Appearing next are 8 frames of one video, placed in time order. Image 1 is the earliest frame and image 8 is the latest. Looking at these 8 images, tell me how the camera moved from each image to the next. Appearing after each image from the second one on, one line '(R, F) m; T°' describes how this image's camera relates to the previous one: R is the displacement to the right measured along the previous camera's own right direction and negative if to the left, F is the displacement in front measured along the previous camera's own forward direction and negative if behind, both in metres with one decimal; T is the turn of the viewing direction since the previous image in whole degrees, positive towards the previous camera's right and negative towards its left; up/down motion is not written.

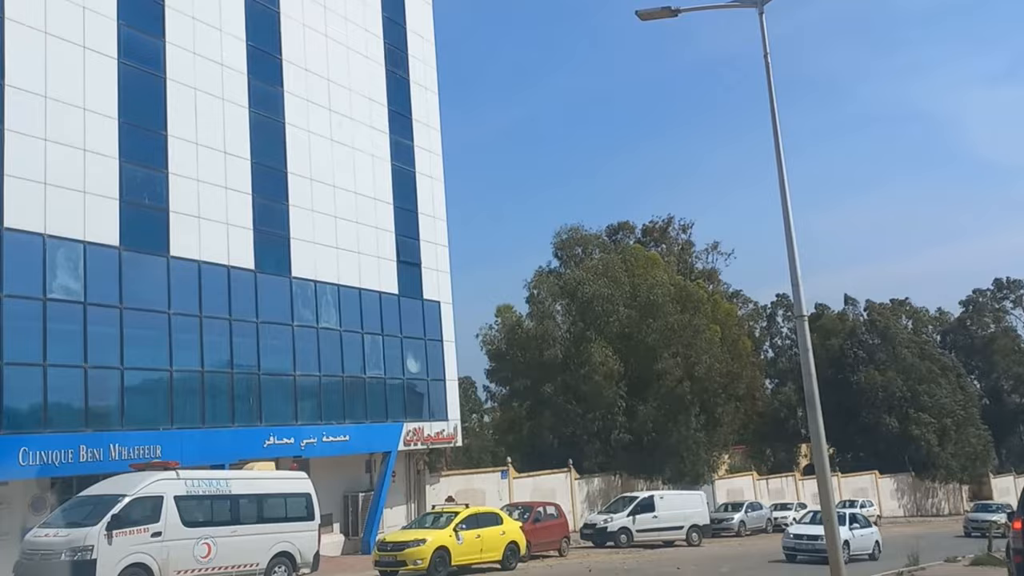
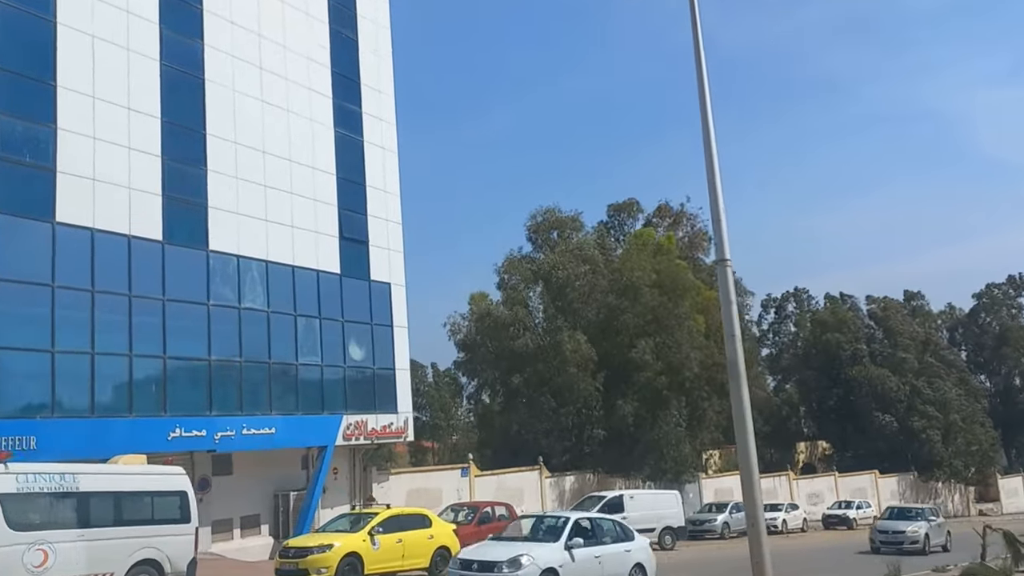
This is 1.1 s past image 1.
(+2.0, +3.0) m; -1°
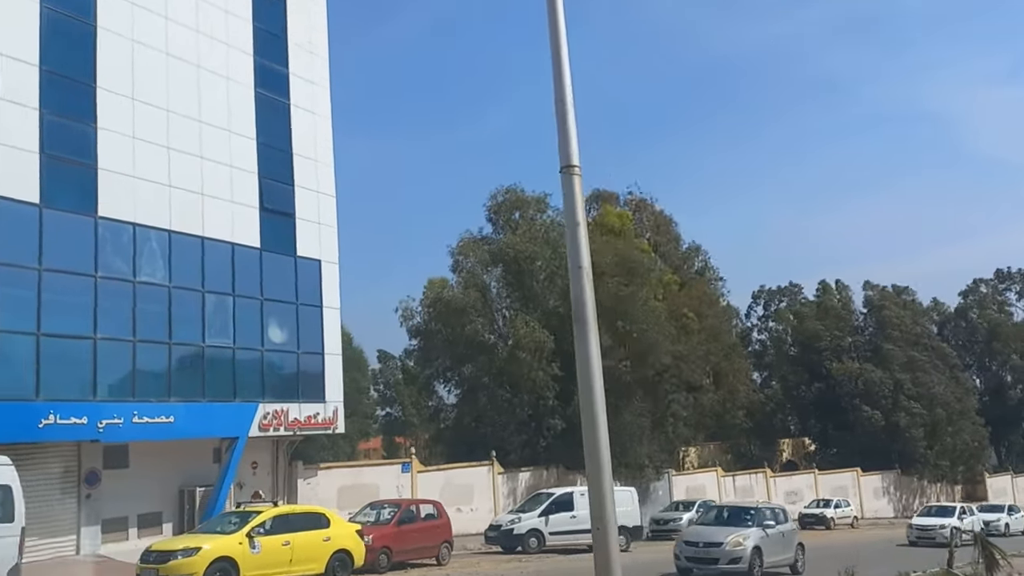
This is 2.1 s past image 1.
(+1.8, +2.7) m; 0°
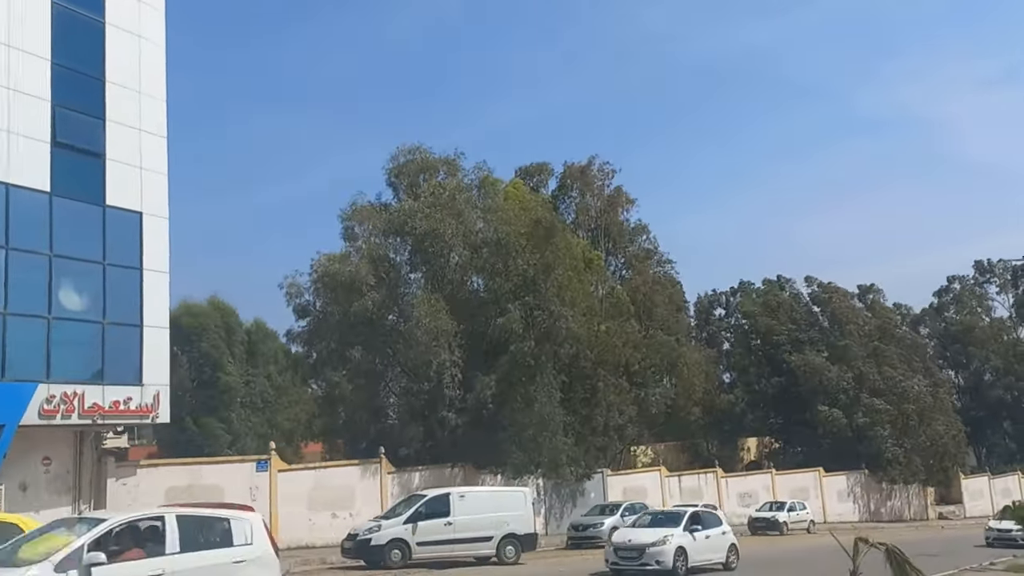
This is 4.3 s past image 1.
(+3.5, +5.1) m; +1°
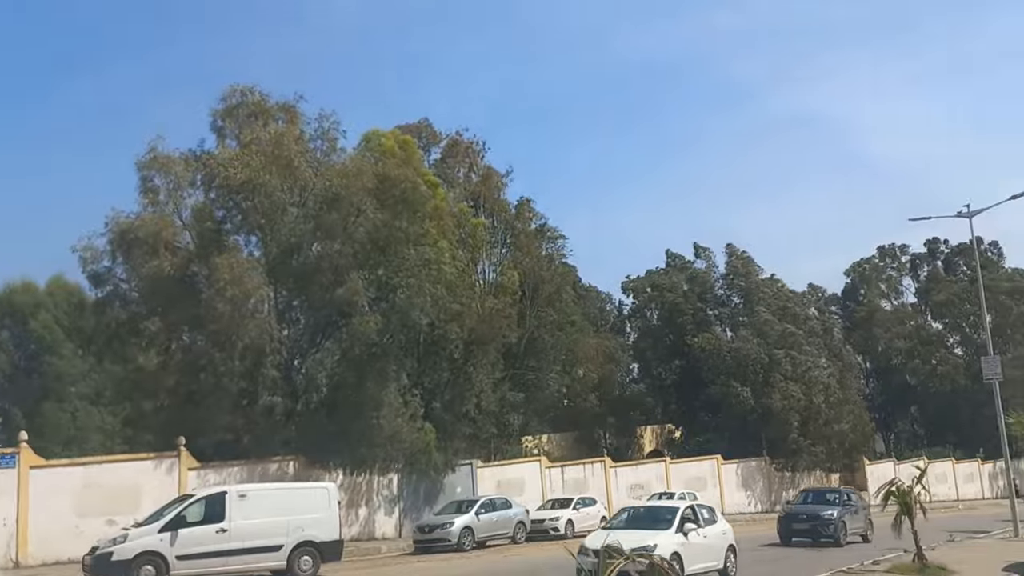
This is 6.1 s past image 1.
(+3.2, +4.5) m; +5°
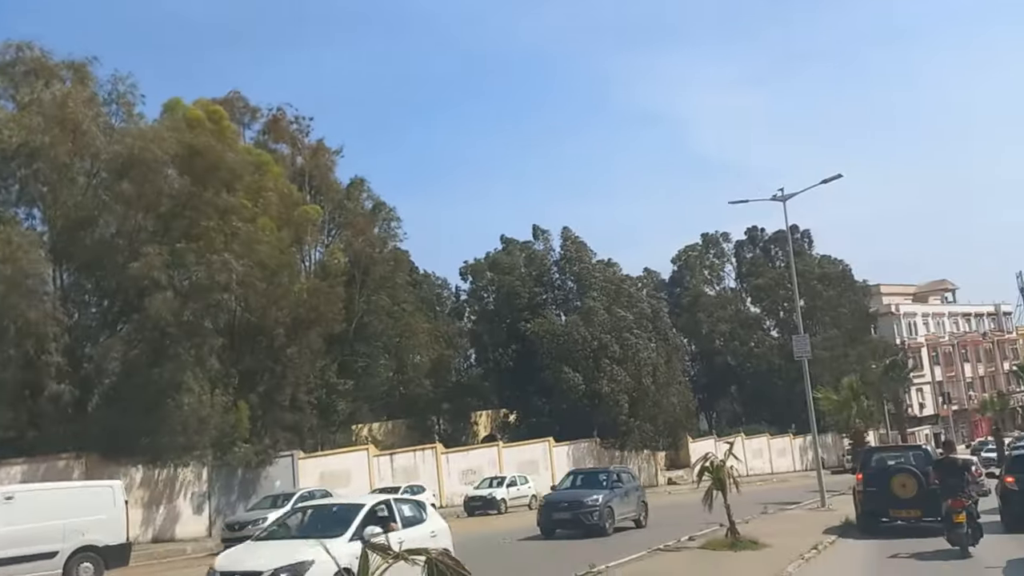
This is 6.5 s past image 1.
(+0.6, +1.1) m; +10°
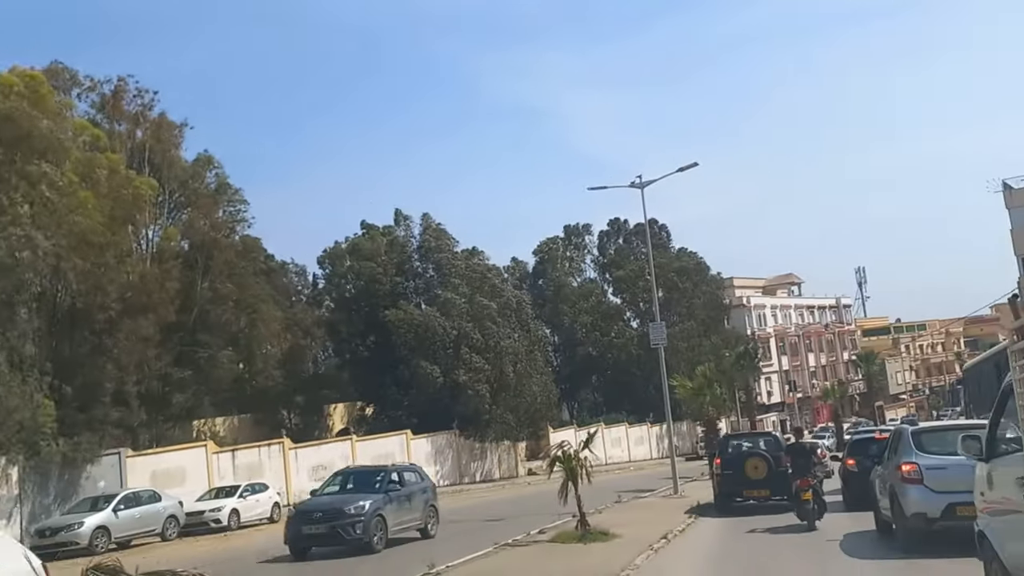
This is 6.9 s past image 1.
(+0.6, +1.4) m; +9°
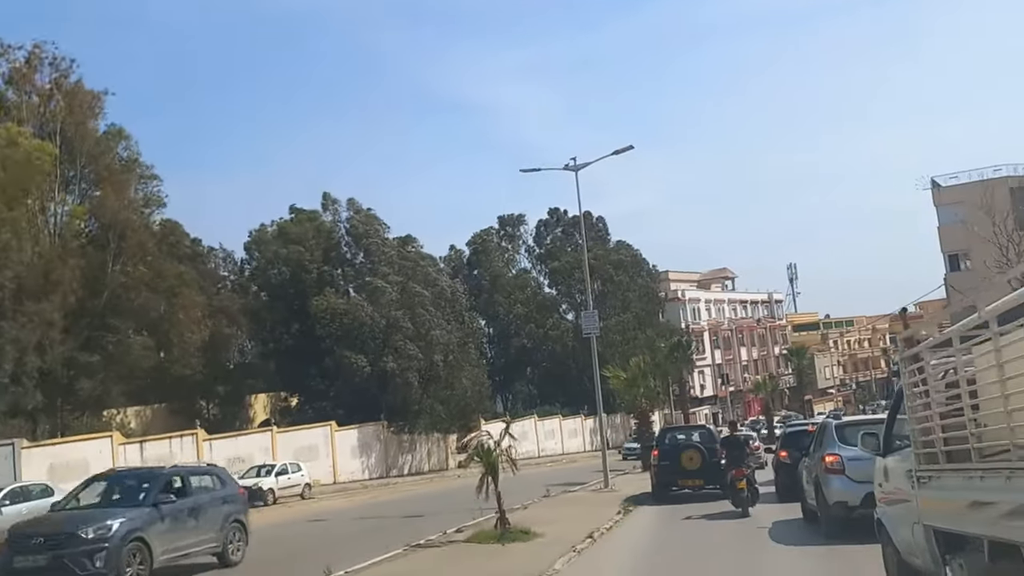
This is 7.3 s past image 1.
(+0.4, +1.4) m; +4°
